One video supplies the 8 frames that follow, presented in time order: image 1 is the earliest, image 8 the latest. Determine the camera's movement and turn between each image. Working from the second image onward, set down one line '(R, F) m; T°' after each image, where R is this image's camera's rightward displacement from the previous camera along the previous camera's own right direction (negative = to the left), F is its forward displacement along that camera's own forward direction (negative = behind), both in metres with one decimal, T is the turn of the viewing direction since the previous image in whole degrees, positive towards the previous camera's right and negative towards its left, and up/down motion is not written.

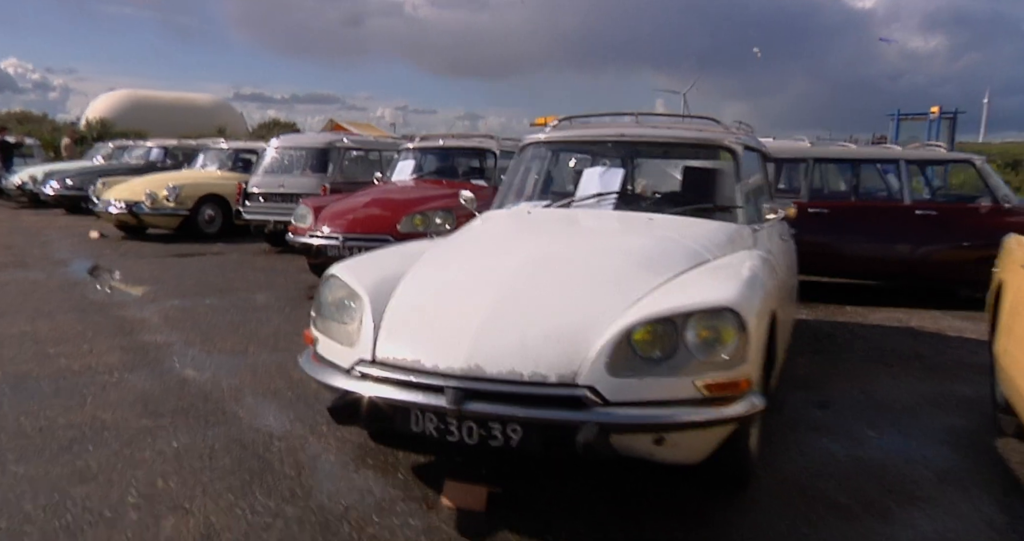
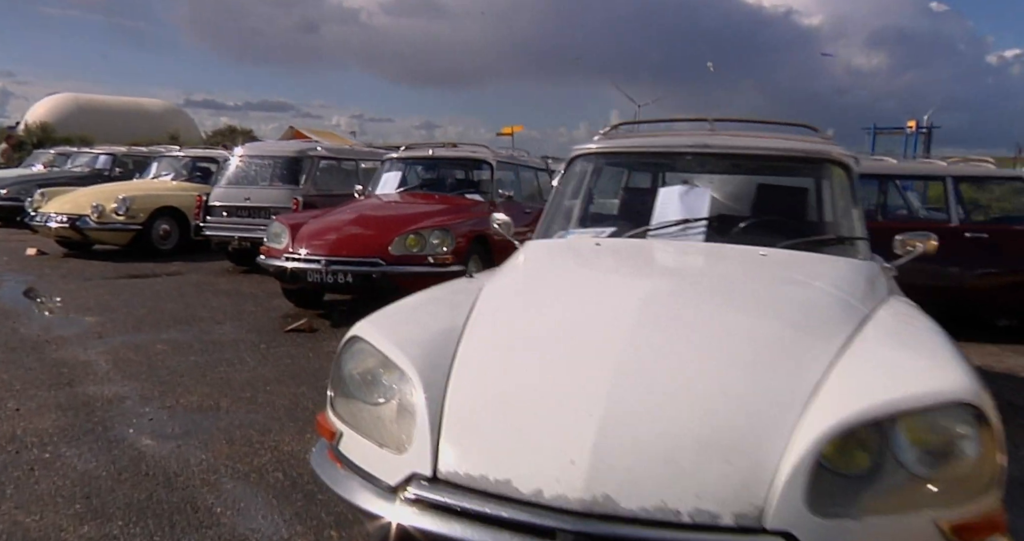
(-0.4, +0.9) m; +3°
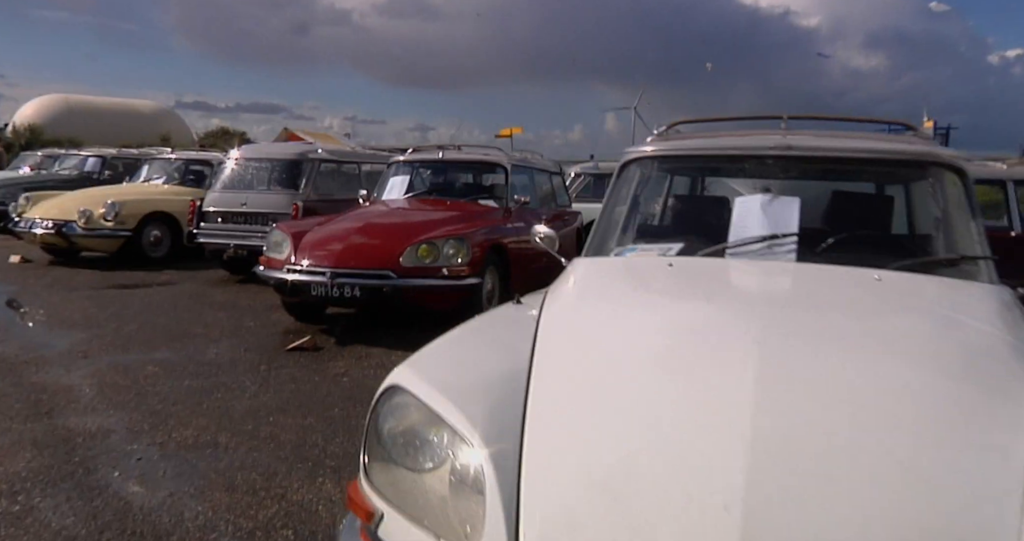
(-0.2, +0.5) m; +1°
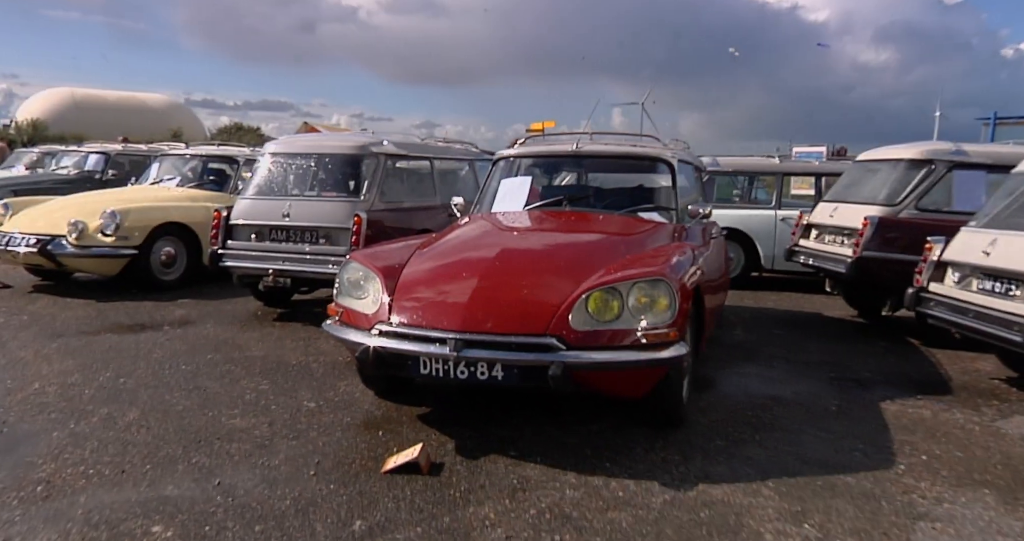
(-1.1, +2.3) m; -1°
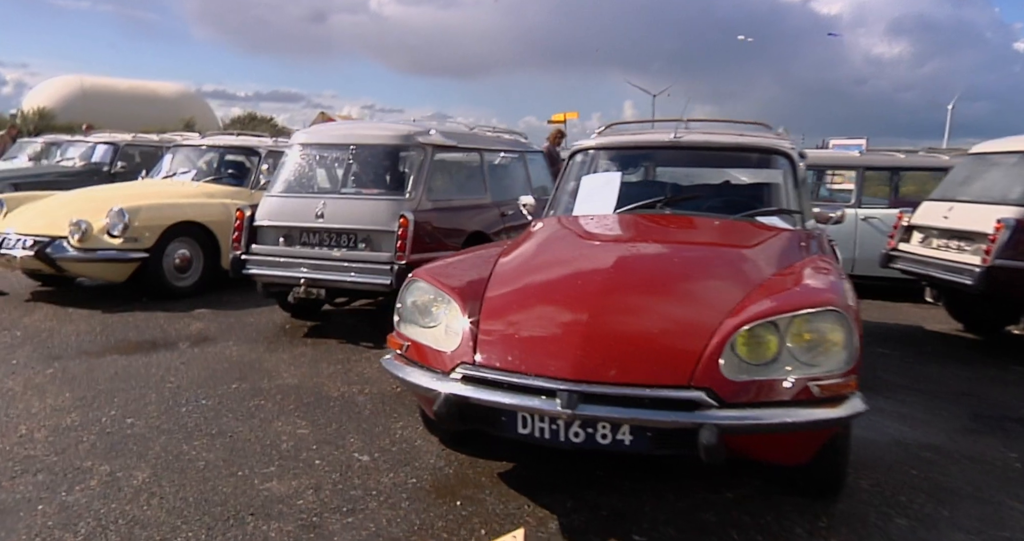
(-0.4, +0.9) m; -1°
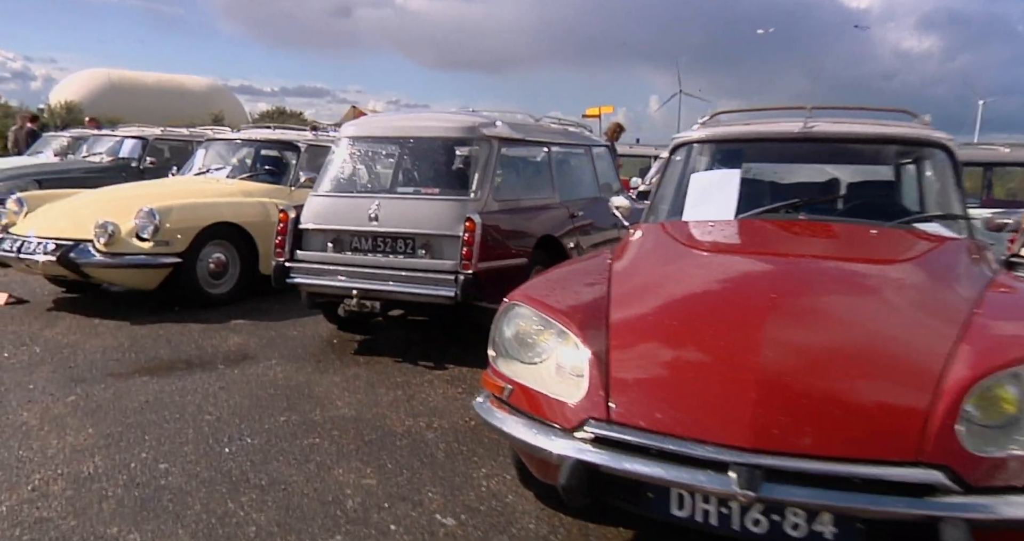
(-0.4, +0.7) m; -2°
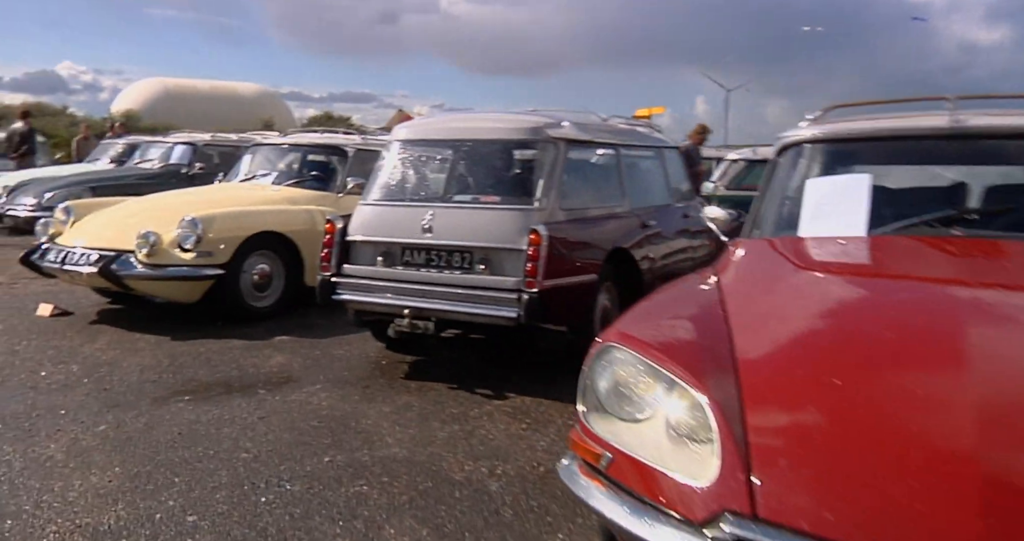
(-0.2, +0.5) m; -3°
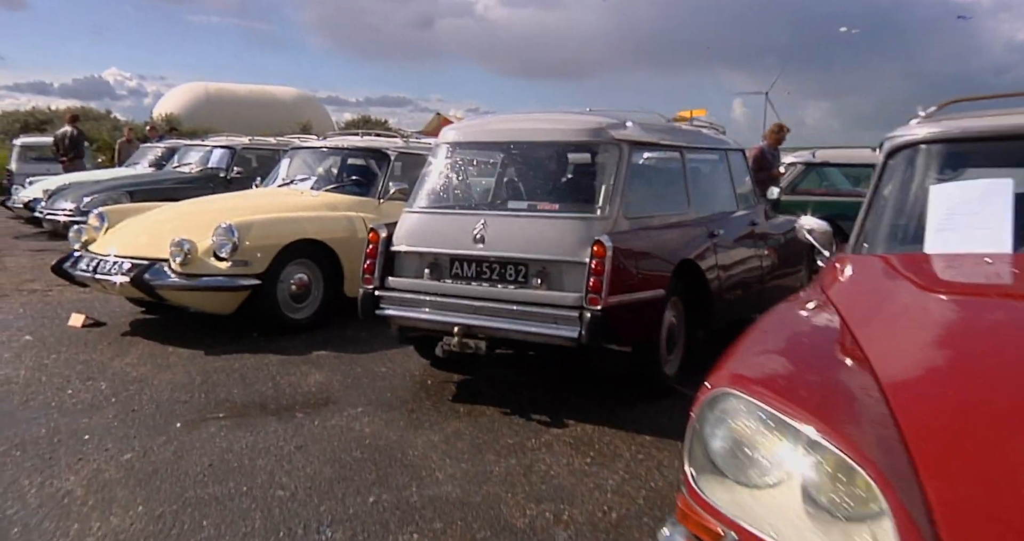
(-0.2, +0.4) m; -3°
